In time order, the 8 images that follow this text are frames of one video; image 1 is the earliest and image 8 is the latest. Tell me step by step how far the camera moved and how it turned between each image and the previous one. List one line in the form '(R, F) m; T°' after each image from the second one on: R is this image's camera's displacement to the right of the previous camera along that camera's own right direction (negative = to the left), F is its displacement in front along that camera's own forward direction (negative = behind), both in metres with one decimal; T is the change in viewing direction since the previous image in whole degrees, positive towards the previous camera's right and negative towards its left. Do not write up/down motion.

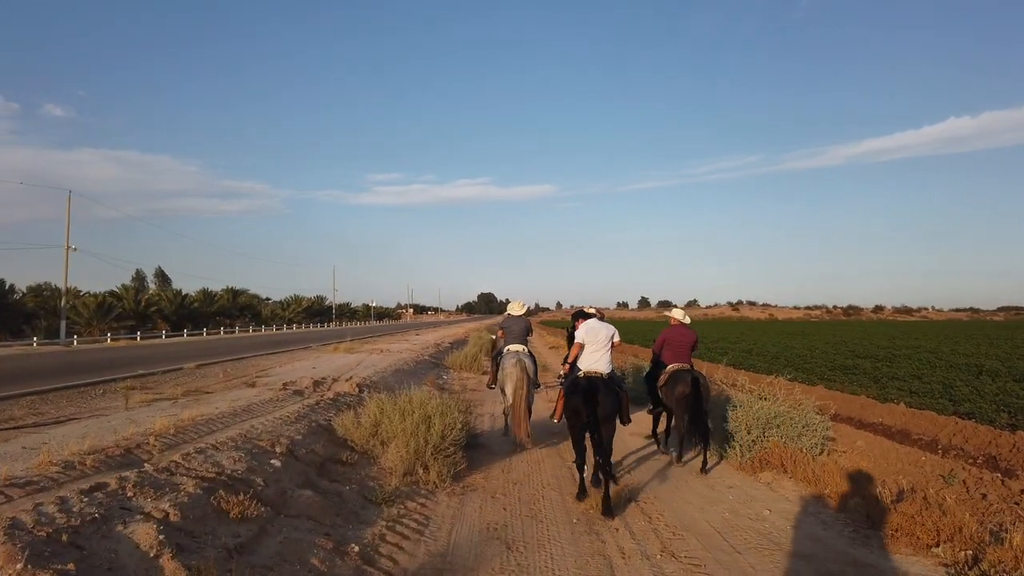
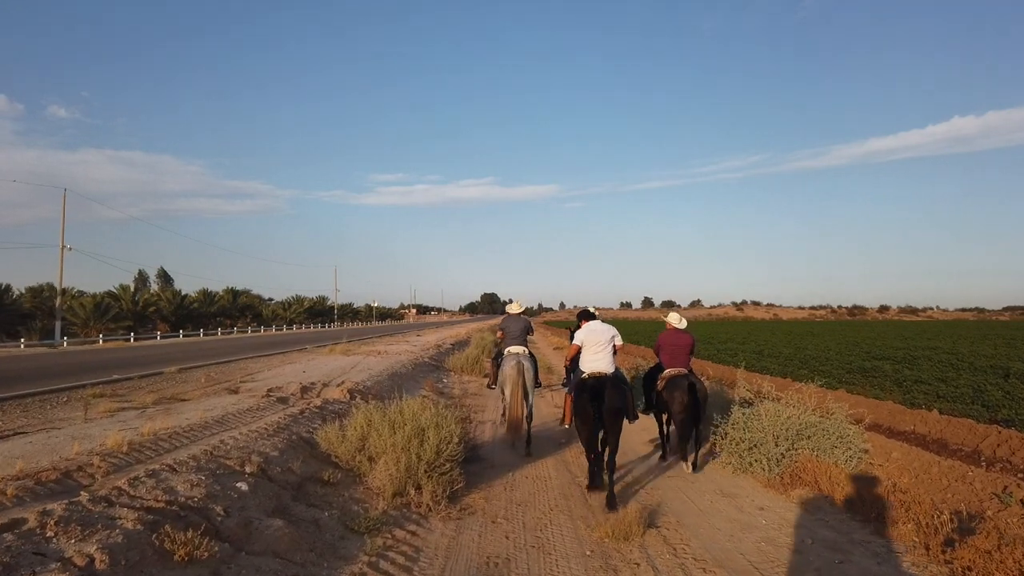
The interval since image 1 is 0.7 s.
(0.0, +1.1) m; 0°
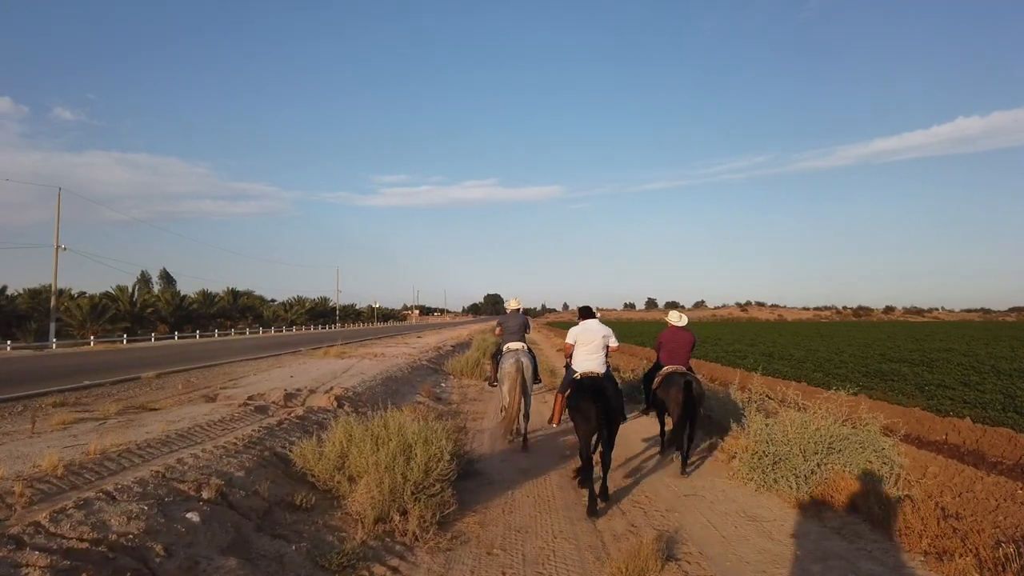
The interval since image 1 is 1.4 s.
(+0.1, +1.0) m; 0°
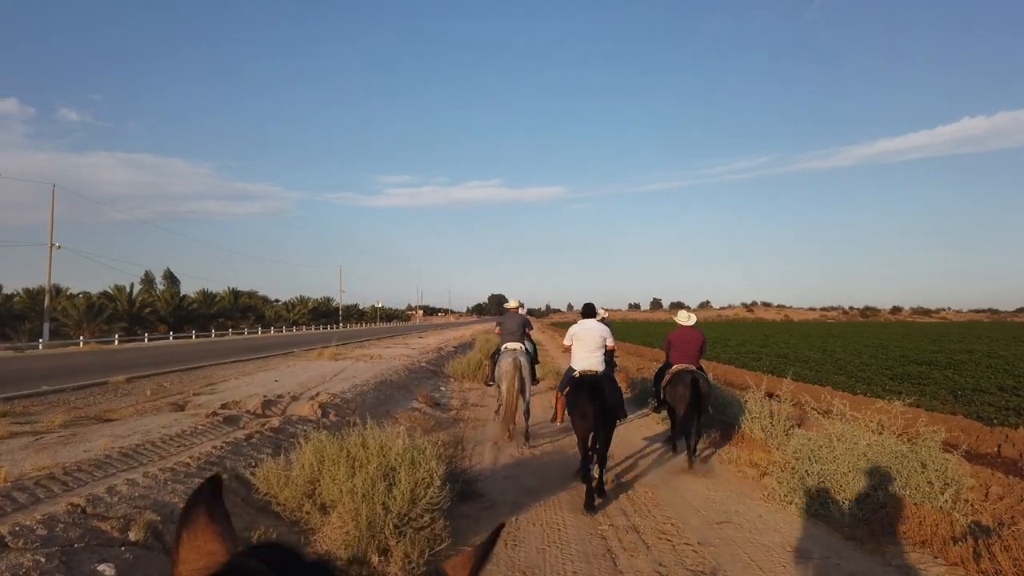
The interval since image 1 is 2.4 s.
(0.0, +1.3) m; 0°
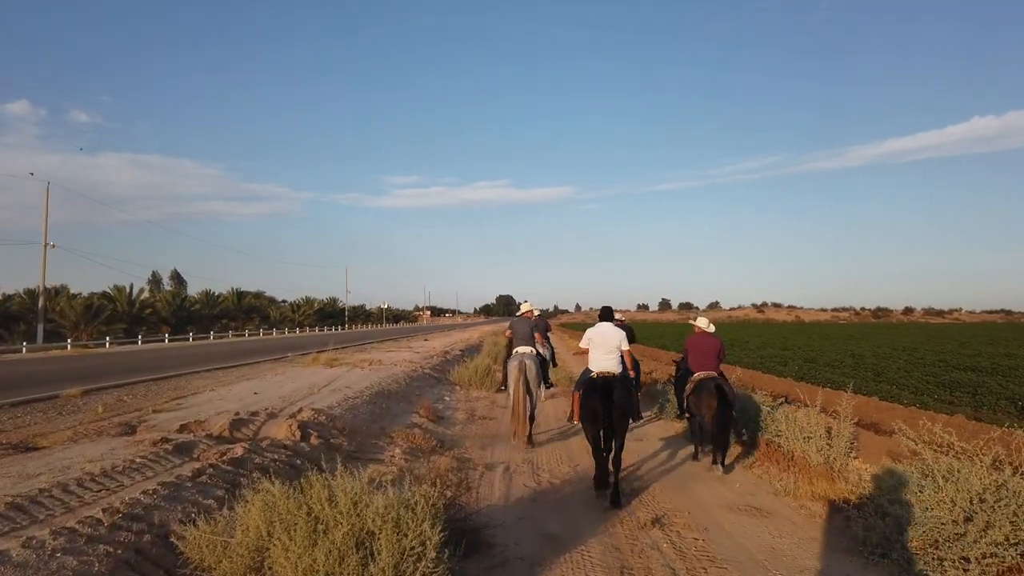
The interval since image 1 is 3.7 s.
(-0.1, +1.8) m; -1°
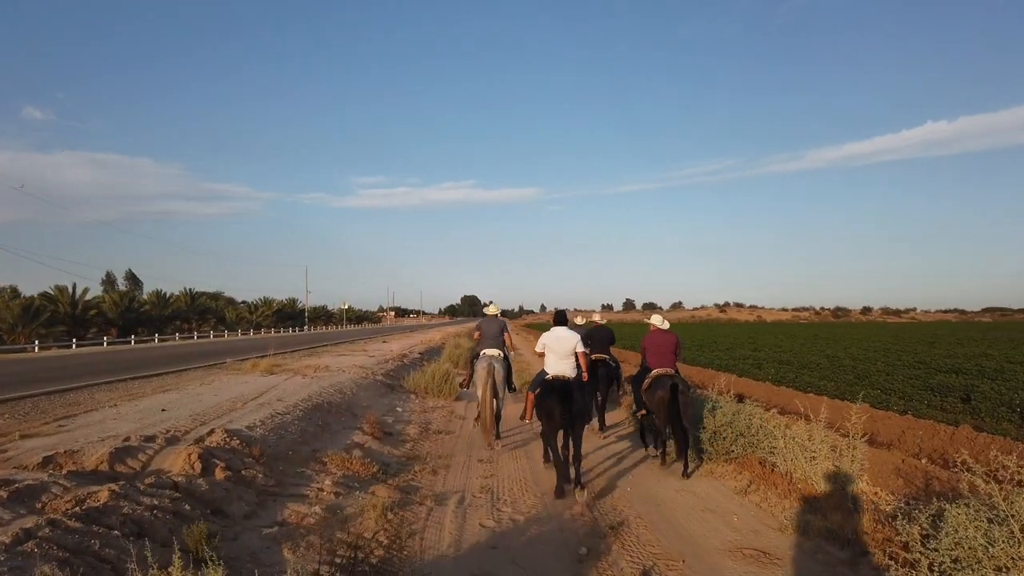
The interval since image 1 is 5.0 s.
(+0.1, +1.7) m; +3°
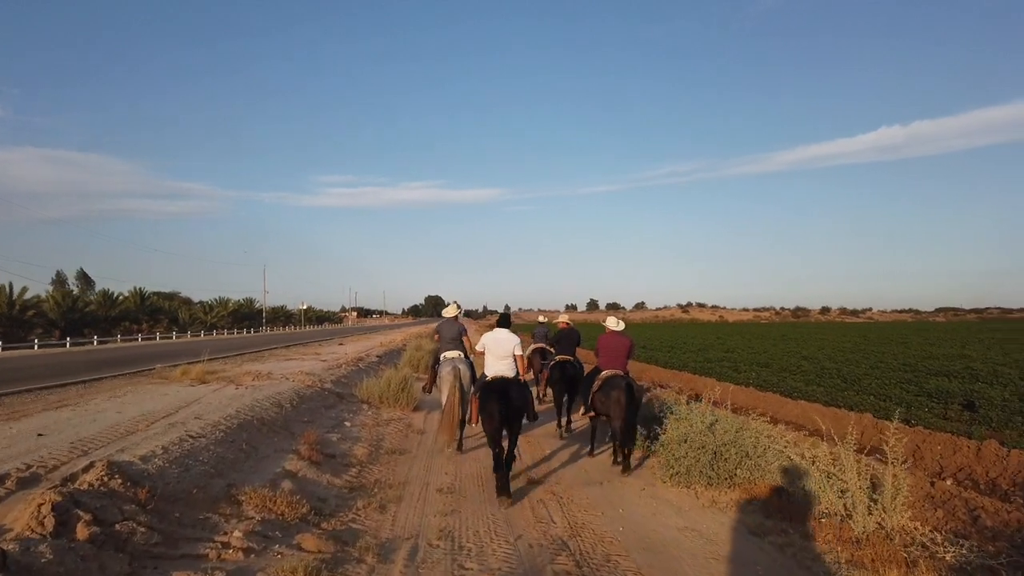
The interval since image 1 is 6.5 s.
(0.0, +1.8) m; +3°
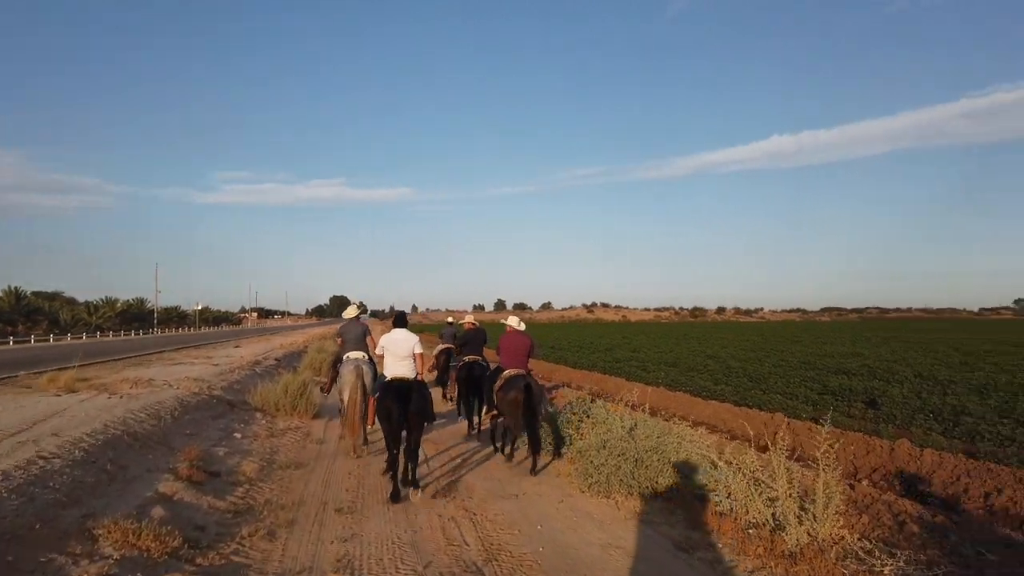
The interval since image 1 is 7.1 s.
(0.0, +0.7) m; +7°
